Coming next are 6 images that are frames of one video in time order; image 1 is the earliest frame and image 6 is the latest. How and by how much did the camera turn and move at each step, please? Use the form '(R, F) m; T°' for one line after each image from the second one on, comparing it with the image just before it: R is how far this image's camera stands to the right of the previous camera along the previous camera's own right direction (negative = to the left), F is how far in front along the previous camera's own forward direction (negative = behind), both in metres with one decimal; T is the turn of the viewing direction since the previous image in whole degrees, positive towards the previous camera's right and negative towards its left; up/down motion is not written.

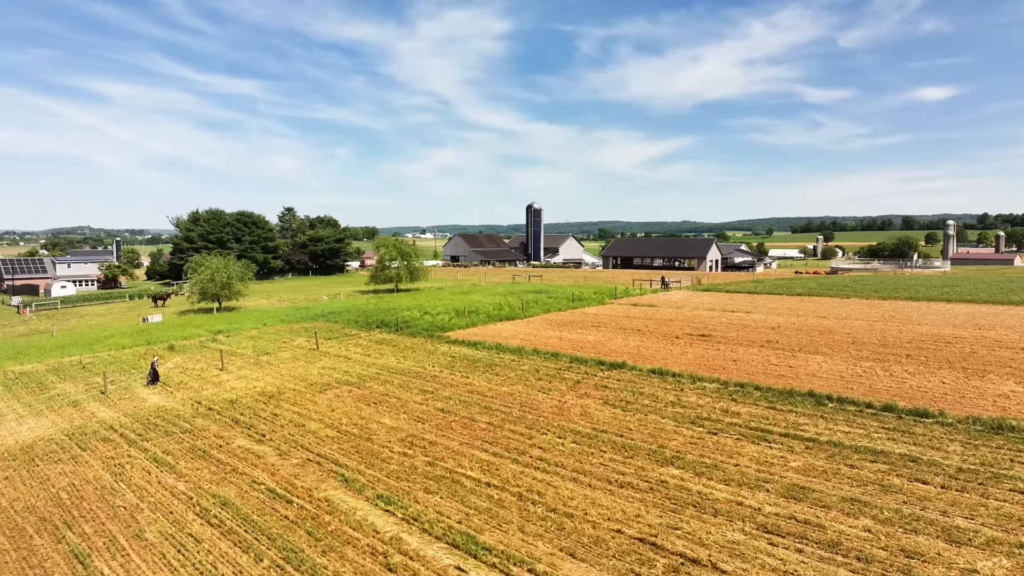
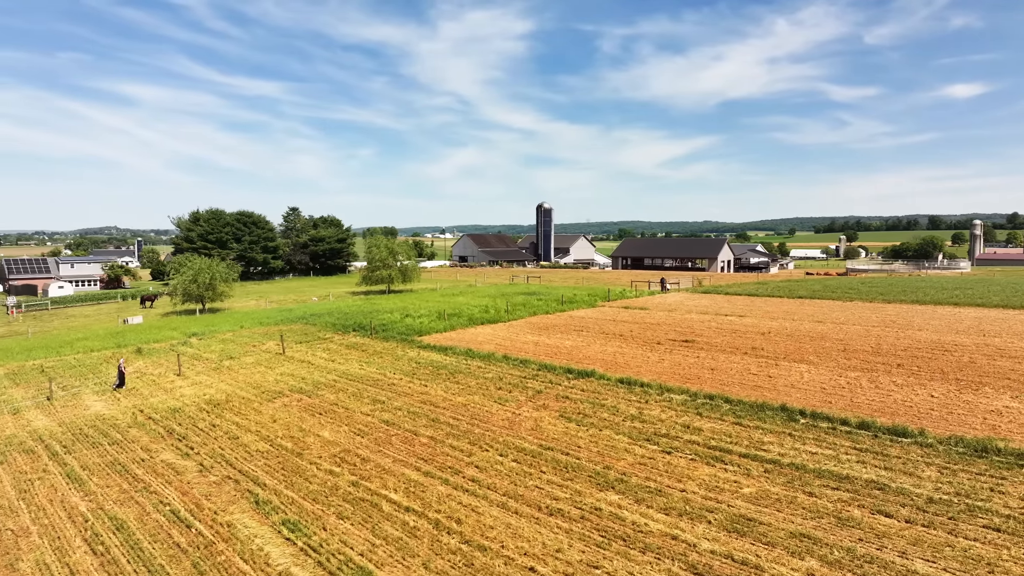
(+1.5, +1.1) m; -2°
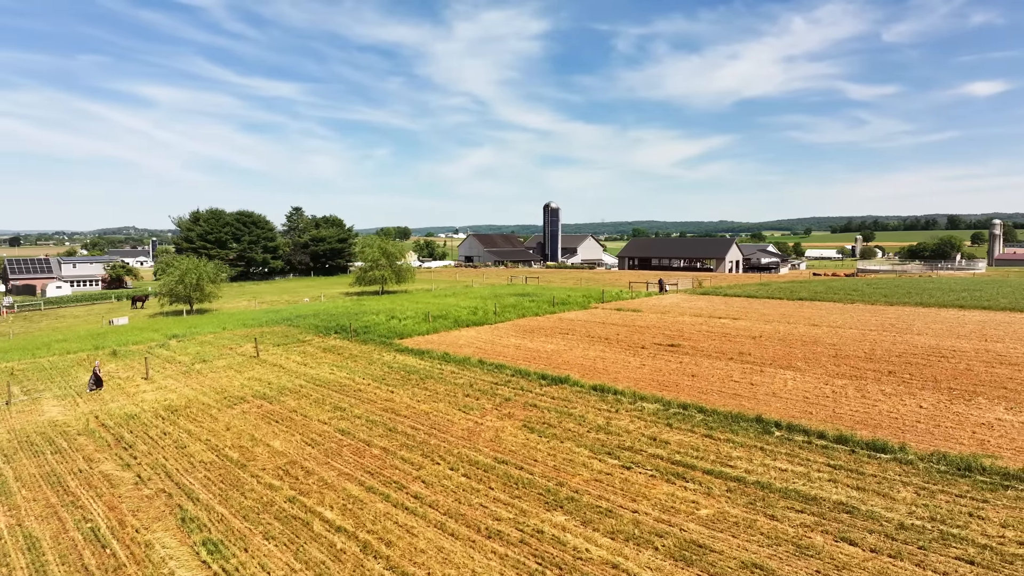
(+1.1, +0.8) m; -1°
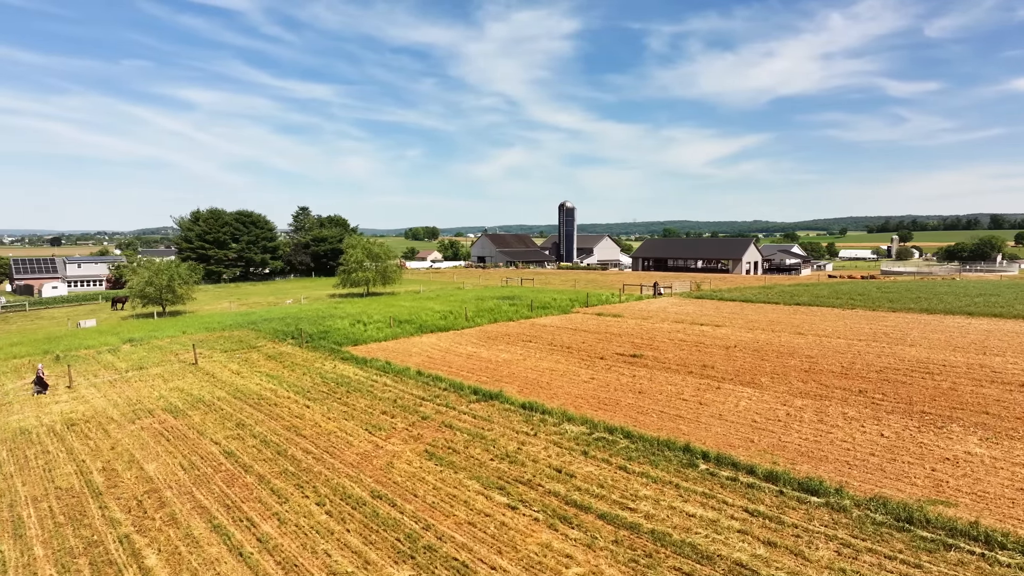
(+2.3, +1.7) m; -2°
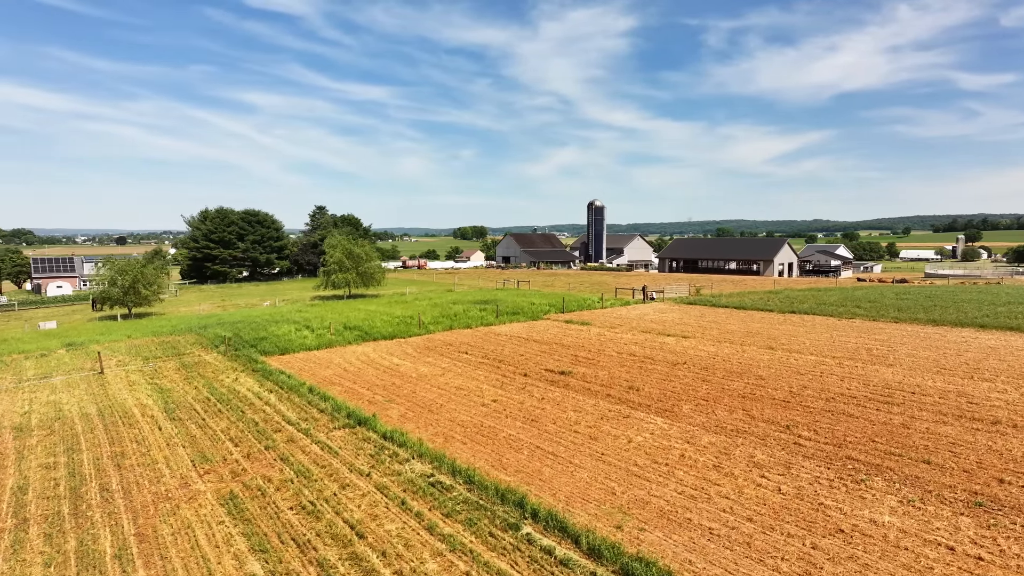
(+3.5, +2.3) m; -4°
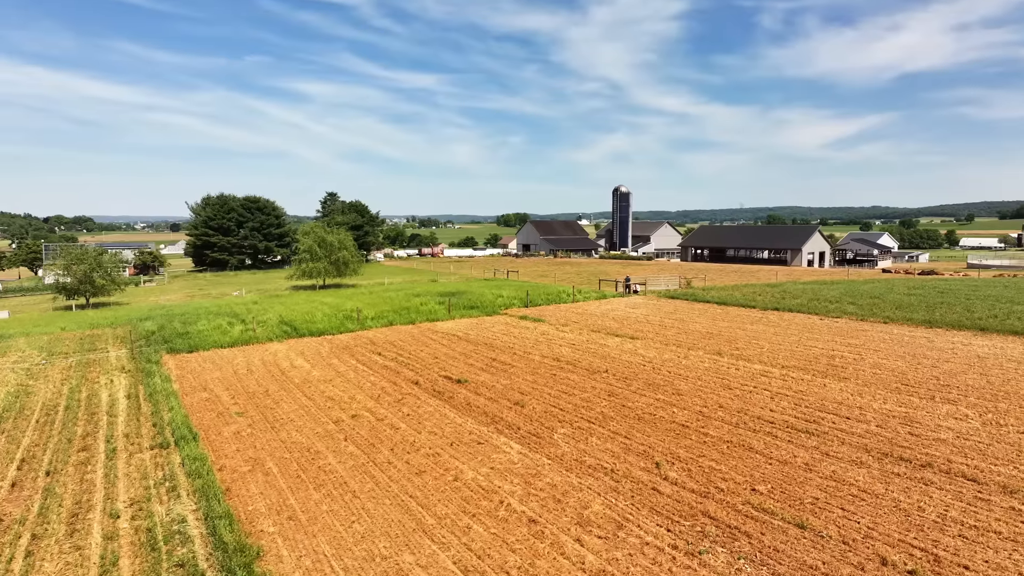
(+3.4, +2.4) m; -4°
